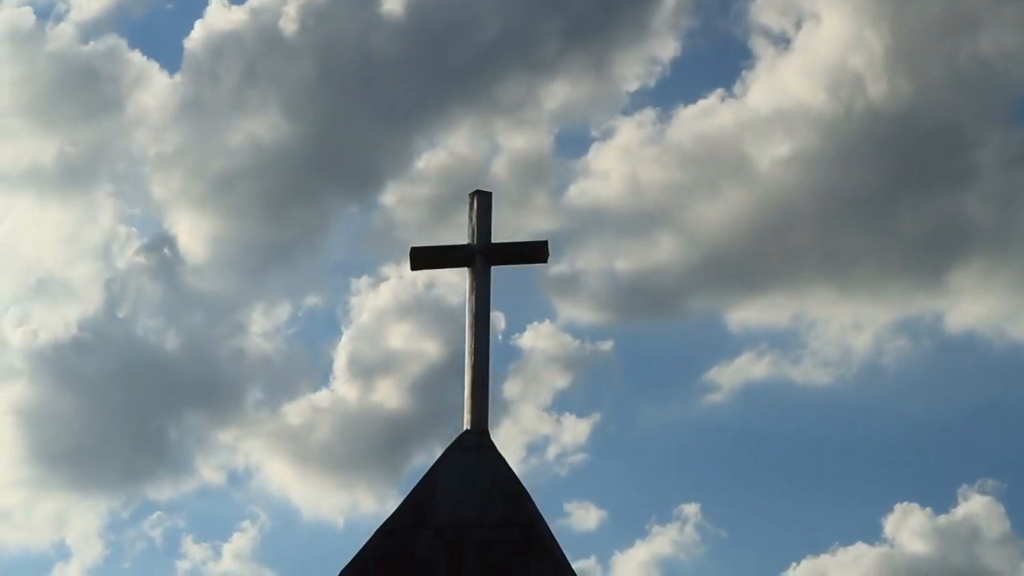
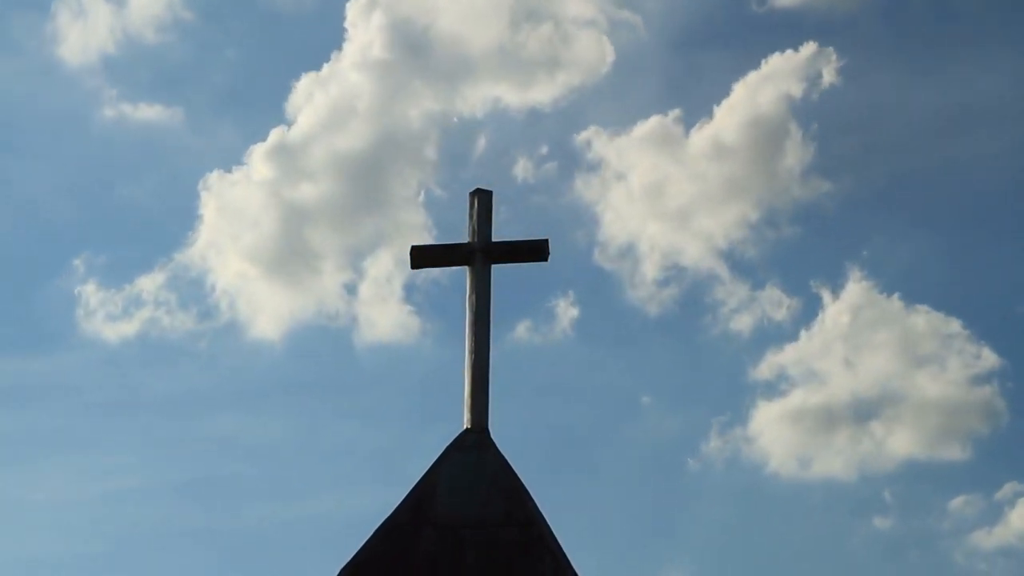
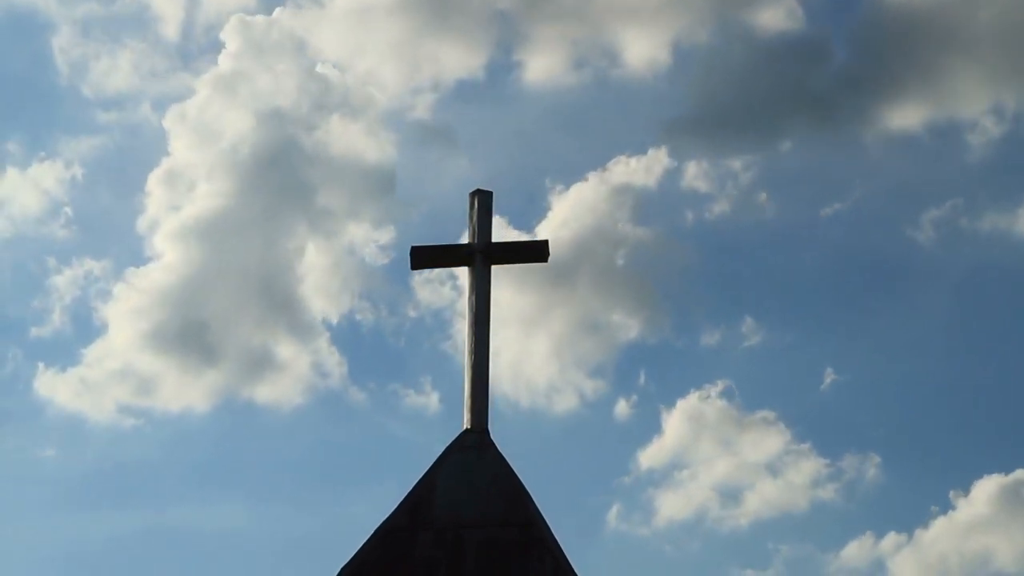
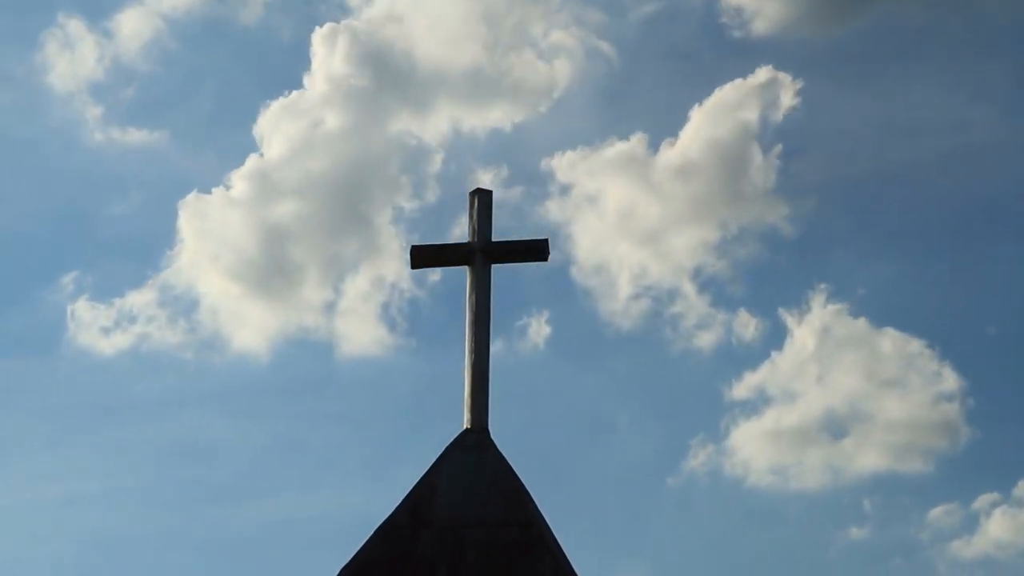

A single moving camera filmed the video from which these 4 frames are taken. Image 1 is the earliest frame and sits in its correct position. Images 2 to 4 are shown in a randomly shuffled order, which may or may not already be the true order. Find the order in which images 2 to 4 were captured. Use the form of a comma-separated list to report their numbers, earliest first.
3, 4, 2
